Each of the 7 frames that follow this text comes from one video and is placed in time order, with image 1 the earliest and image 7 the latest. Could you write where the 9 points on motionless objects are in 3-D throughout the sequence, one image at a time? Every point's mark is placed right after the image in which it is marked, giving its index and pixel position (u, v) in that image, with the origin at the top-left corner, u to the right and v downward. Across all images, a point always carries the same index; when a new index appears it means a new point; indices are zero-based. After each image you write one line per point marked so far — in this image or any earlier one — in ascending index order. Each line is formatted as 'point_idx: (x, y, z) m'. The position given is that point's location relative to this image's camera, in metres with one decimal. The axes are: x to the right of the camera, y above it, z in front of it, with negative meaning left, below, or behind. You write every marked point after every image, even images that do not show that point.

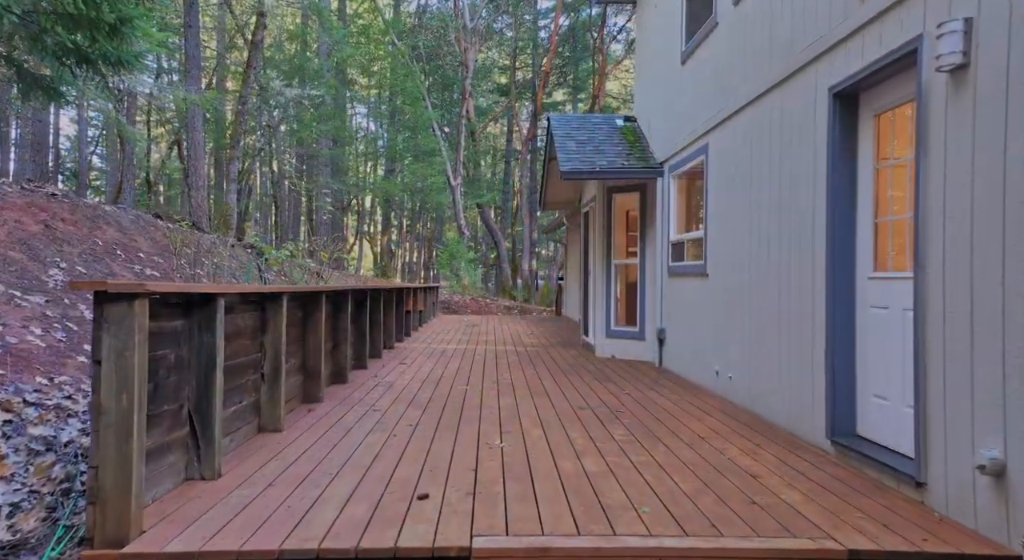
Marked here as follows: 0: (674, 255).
0: (+1.4, +0.2, +6.4) m
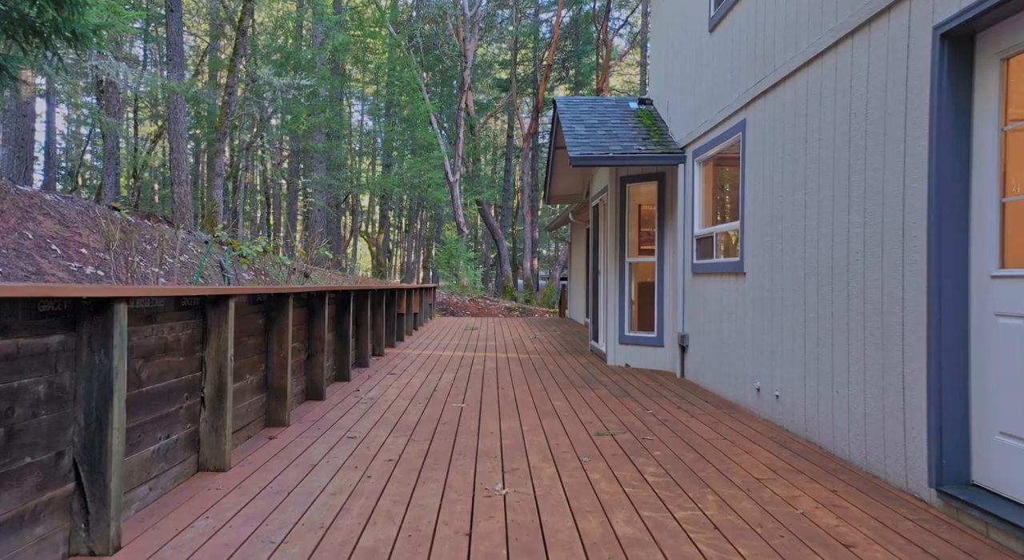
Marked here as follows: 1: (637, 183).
0: (+1.4, +0.2, +5.6) m
1: (+1.3, +1.0, +7.0) m
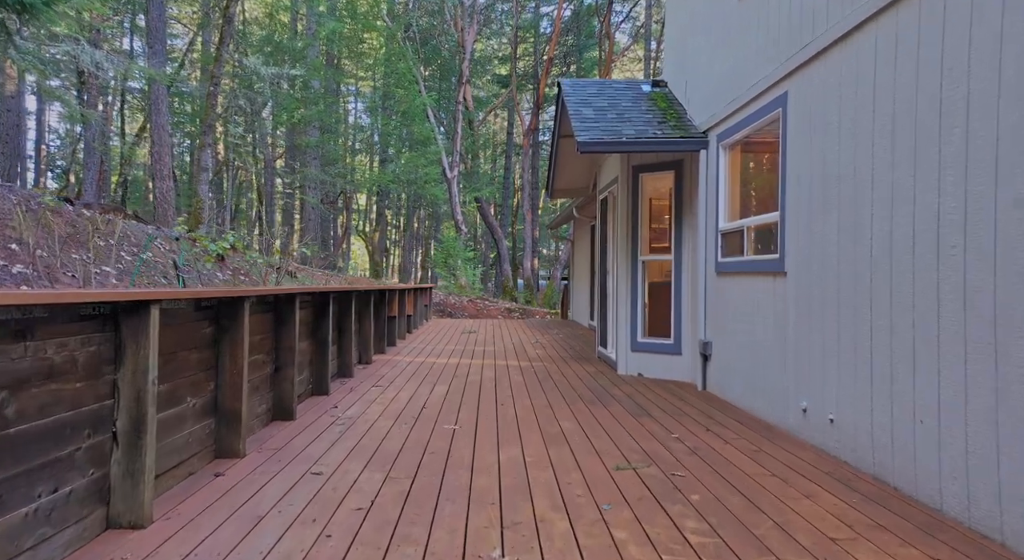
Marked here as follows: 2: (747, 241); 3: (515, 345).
0: (+1.4, +0.2, +5.0) m
1: (+1.3, +1.0, +6.3) m
2: (+1.4, +0.3, +4.6) m
3: (0.0, -0.8, +8.4) m
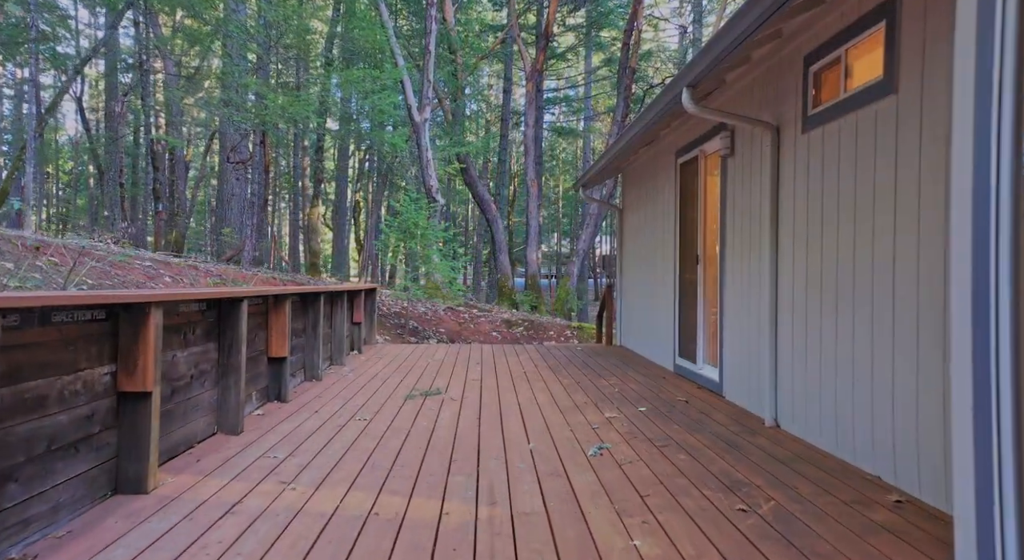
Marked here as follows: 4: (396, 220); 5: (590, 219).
0: (+1.4, +0.2, +4.1) m
1: (+1.4, +1.0, +5.4) m
2: (+1.4, +0.3, +3.7) m
3: (0.0, -0.8, +7.5) m
4: (-2.0, +1.0, +11.5) m
5: (+1.7, +1.3, +15.0) m
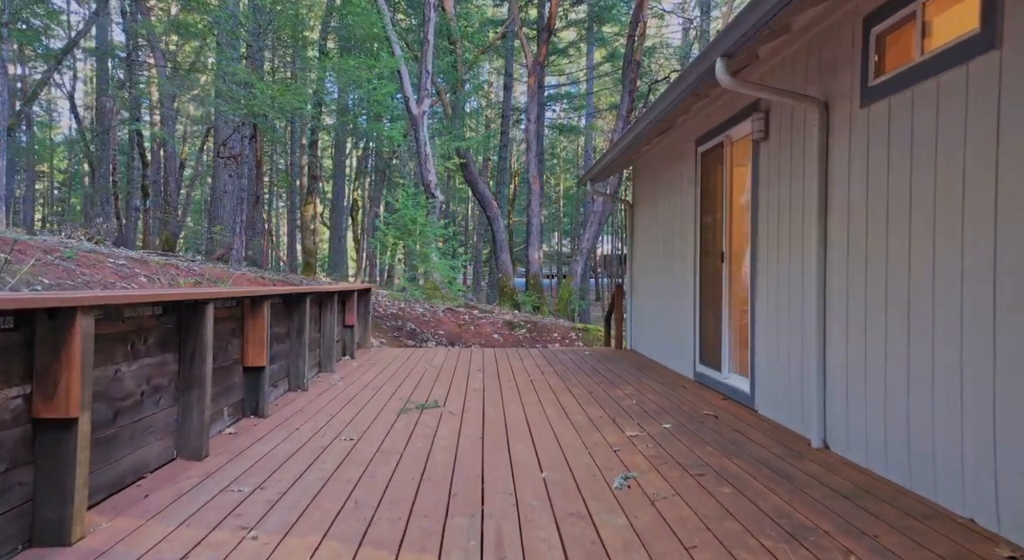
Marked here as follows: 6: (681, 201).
0: (+1.5, +0.2, +3.6) m
1: (+1.4, +1.0, +4.9) m
2: (+1.5, +0.3, +3.2) m
3: (0.0, -0.8, +7.1) m
4: (-1.9, +1.0, +11.1) m
5: (+1.7, +1.3, +14.5) m
6: (+1.4, +0.7, +5.7) m
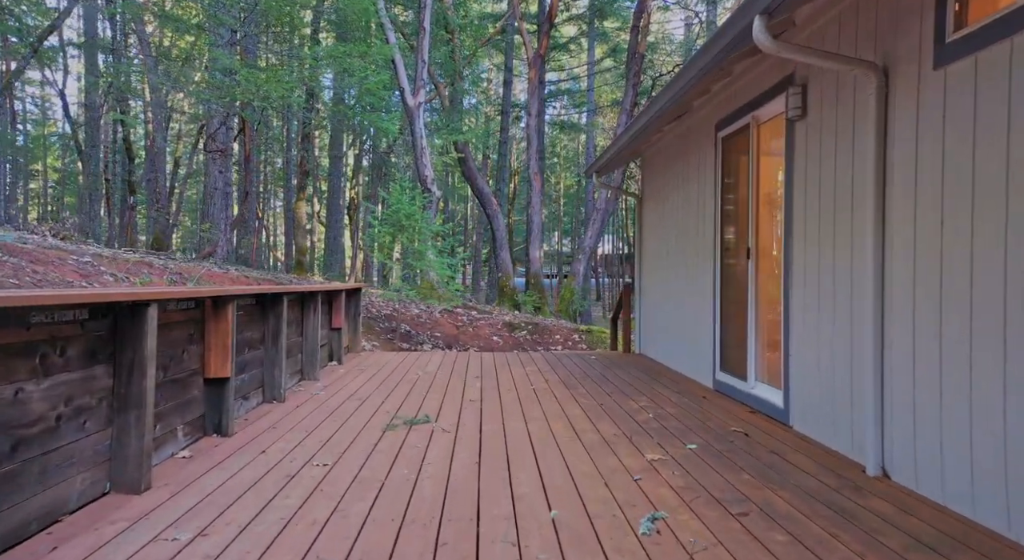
0: (+1.5, +0.2, +3.1) m
1: (+1.4, +1.0, +4.4) m
2: (+1.5, +0.3, +2.7) m
3: (+0.1, -0.8, +6.6) m
4: (-1.9, +1.0, +10.6) m
5: (+1.7, +1.3, +14.0) m
6: (+1.4, +0.7, +5.3) m
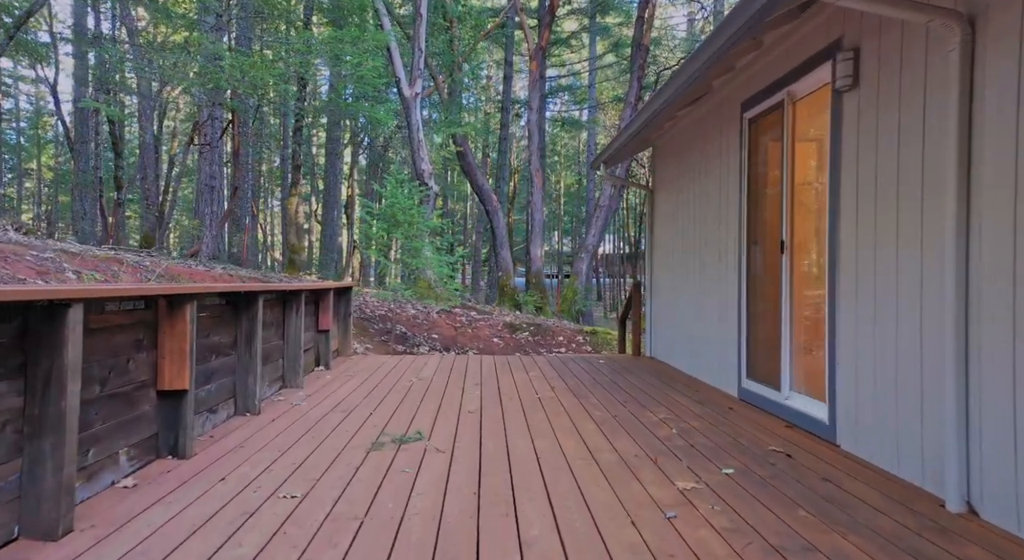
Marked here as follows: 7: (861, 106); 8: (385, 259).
0: (+1.5, +0.3, +2.6) m
1: (+1.4, +1.0, +4.0) m
2: (+1.5, +0.3, +2.2) m
3: (+0.1, -0.8, +6.1) m
4: (-1.9, +1.0, +10.1) m
5: (+1.7, +1.4, +13.5) m
6: (+1.4, +0.7, +4.8) m
7: (+1.5, +0.7, +2.9) m
8: (-1.9, +0.3, +10.4) m
